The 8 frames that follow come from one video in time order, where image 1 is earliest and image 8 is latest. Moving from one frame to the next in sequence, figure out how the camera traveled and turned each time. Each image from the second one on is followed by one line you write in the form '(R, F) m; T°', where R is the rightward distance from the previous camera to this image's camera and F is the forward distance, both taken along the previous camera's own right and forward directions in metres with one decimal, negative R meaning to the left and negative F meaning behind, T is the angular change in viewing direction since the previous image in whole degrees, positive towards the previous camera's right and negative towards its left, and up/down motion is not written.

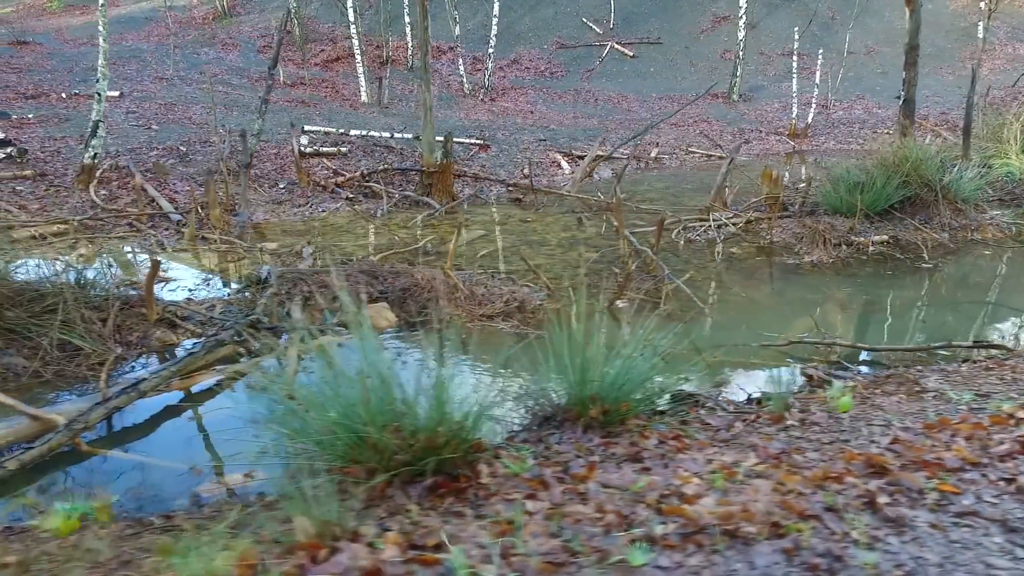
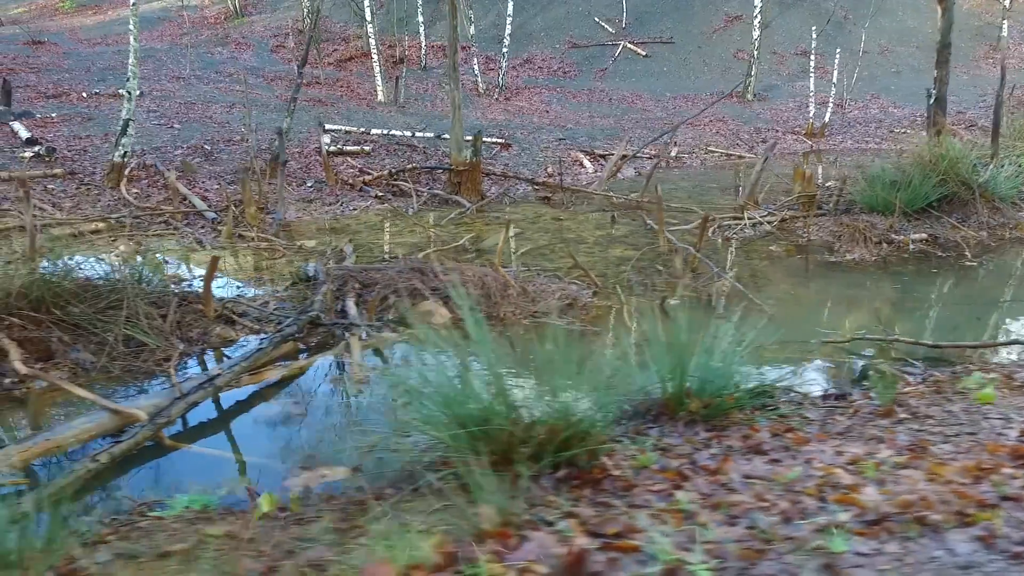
(-0.6, 0.0) m; 0°
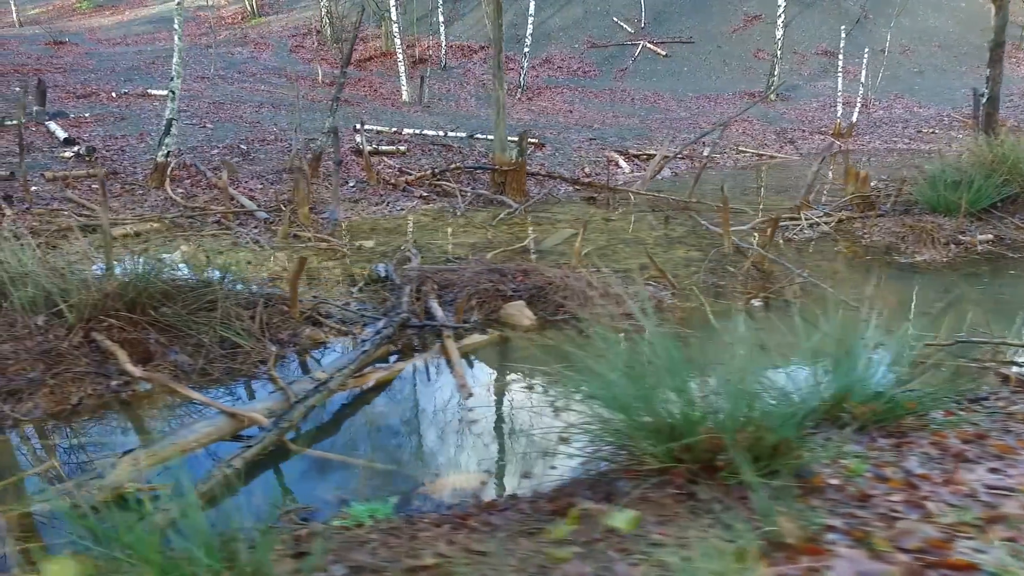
(-1.0, +0.1) m; 0°
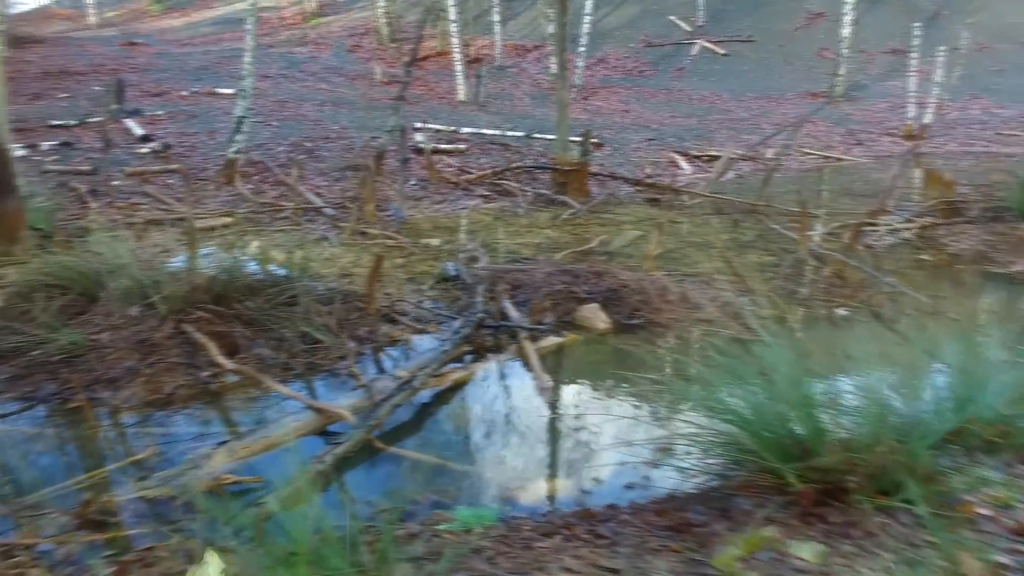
(-0.4, +0.1) m; -4°
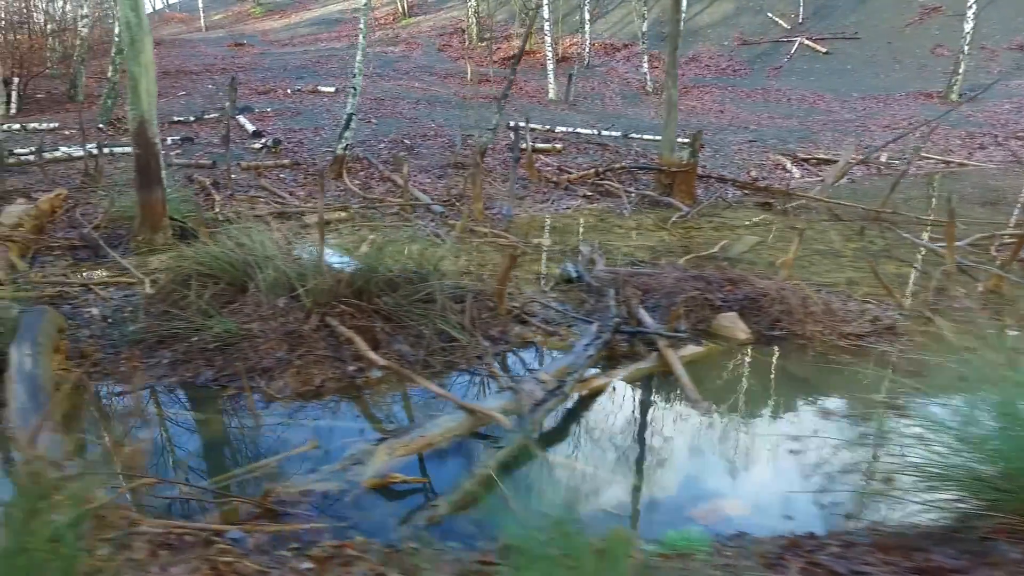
(-0.7, +0.1) m; -6°
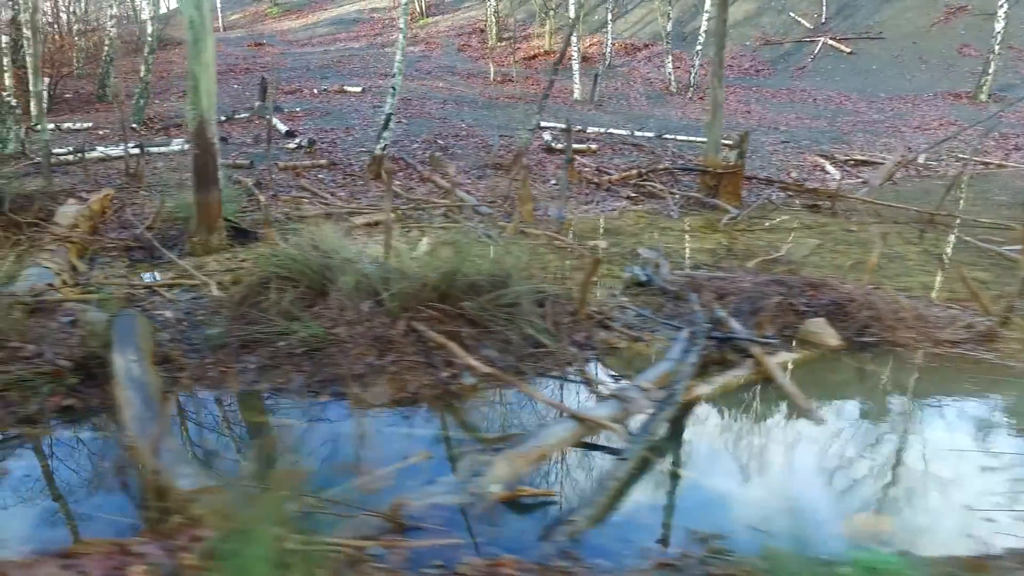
(-0.8, +0.1) m; -1°
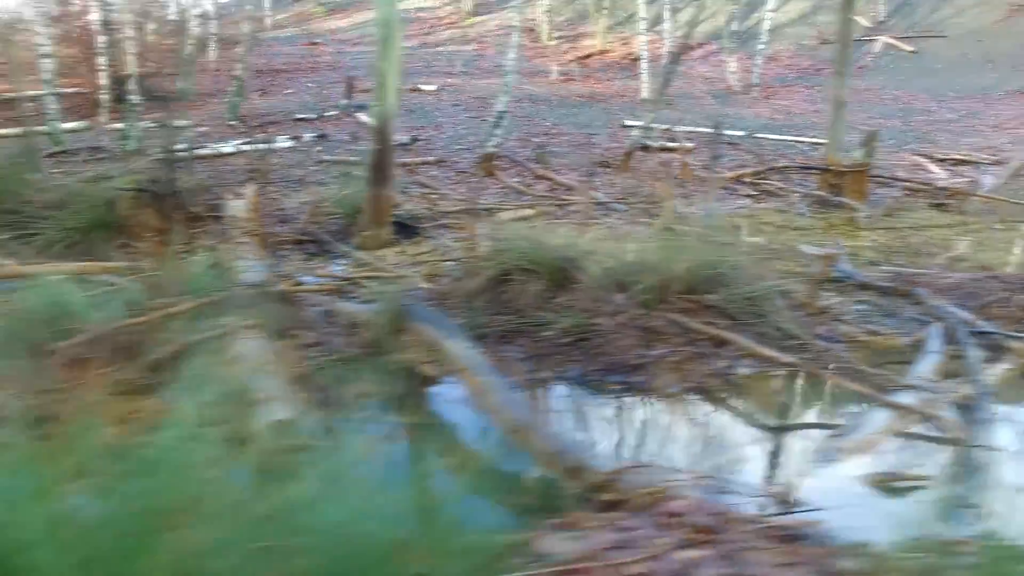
(-2.4, -0.1) m; -1°
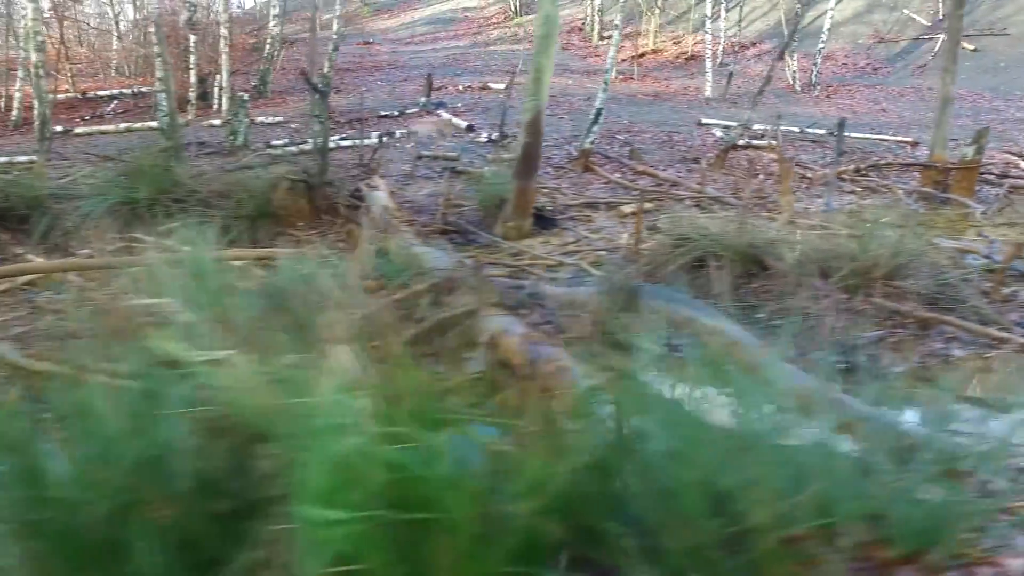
(-2.0, -0.4) m; -2°
